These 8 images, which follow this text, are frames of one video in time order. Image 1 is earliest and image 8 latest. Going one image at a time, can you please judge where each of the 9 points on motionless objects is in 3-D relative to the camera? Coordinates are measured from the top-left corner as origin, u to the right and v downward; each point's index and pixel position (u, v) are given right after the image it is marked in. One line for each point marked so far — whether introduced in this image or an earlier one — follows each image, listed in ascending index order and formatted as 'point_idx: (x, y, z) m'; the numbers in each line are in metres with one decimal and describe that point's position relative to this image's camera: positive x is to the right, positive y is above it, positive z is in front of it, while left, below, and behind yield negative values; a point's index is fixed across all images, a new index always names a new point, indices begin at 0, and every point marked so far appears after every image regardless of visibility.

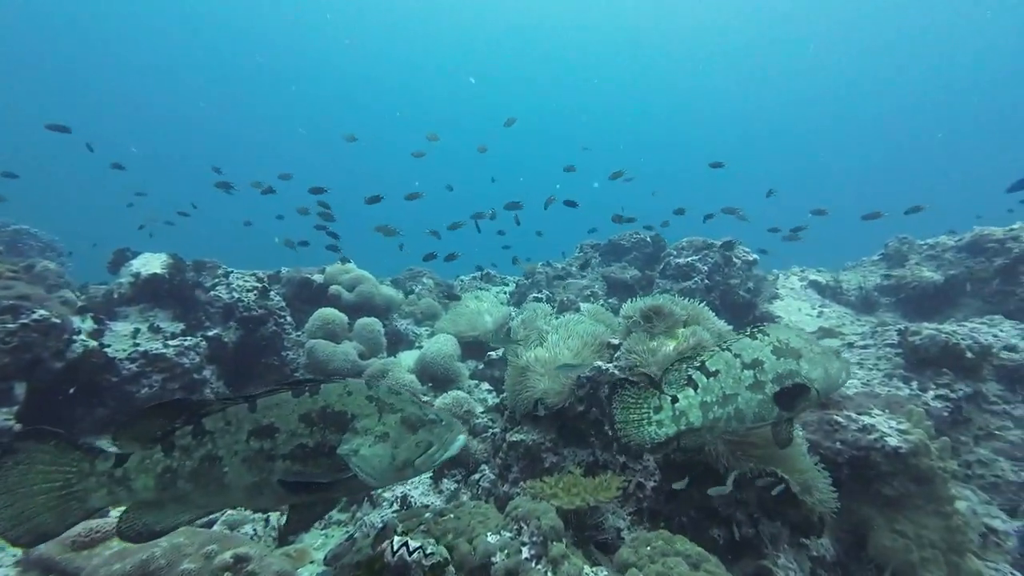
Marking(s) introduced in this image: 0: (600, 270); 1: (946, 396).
0: (+2.3, +0.5, +10.4) m
1: (+6.2, -1.6, +5.5) m
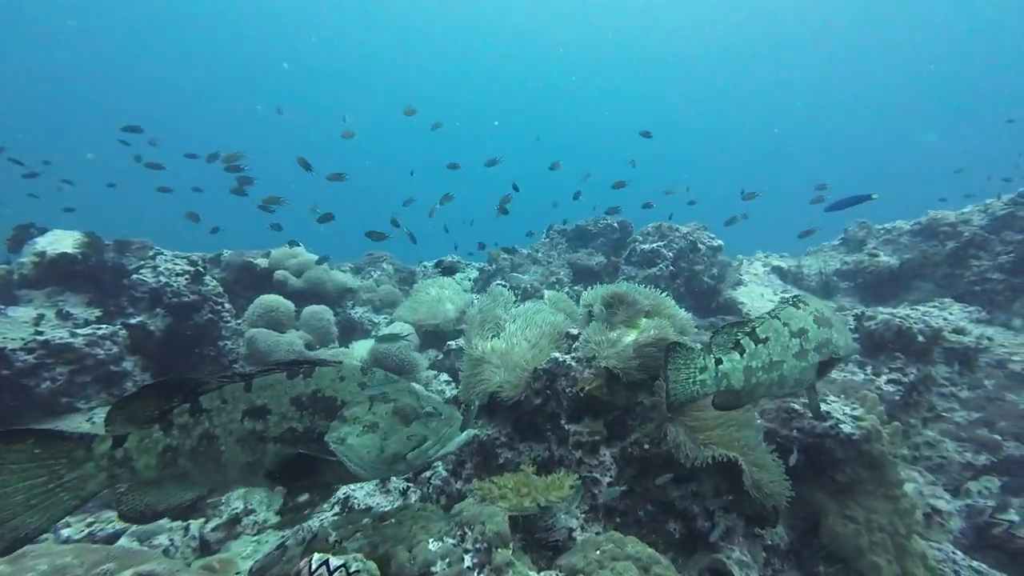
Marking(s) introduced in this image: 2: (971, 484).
0: (+1.4, +0.9, +10.1) m
1: (+5.5, -1.3, +5.5) m
2: (+5.6, -2.4, +4.7) m
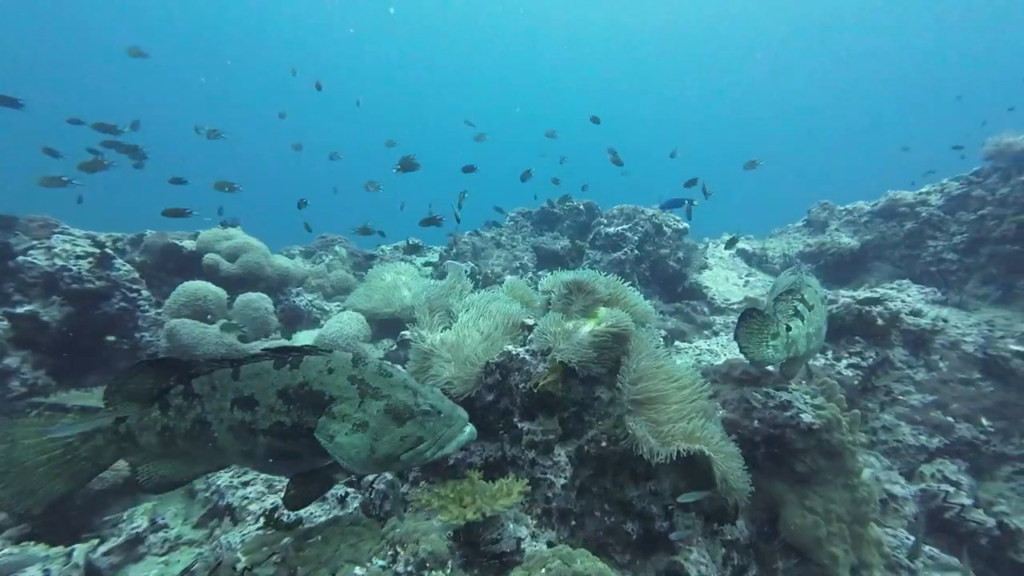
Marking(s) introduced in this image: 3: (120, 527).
0: (+0.5, +1.3, +9.7) m
1: (+4.9, -1.1, +5.5) m
2: (+5.1, -2.2, +4.7) m
3: (-4.0, -2.5, +4.0) m
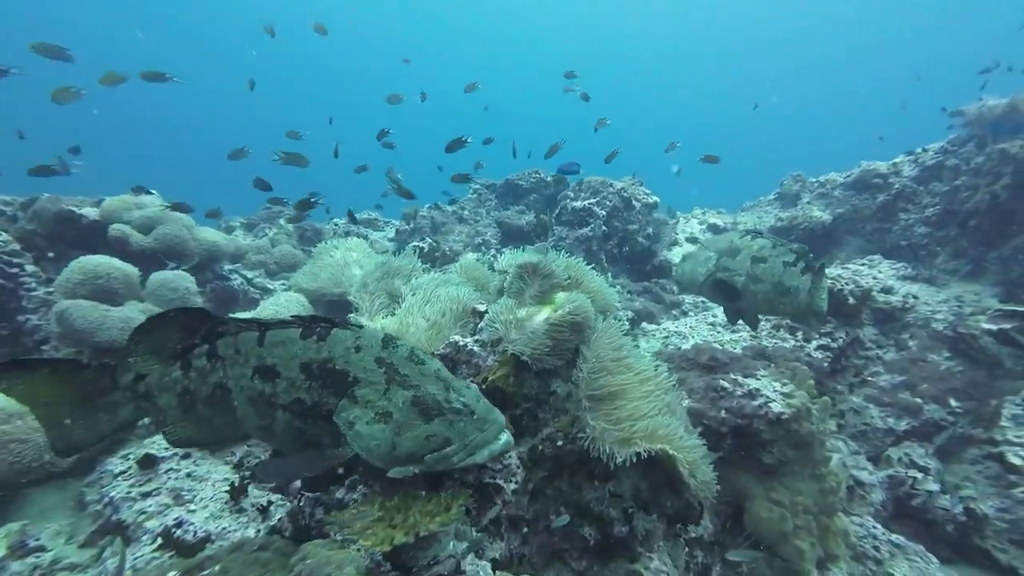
0: (-0.4, +1.7, +9.1) m
1: (+4.3, -0.8, +5.2) m
2: (+4.5, -2.0, +4.6) m
3: (-4.5, -2.4, +3.4) m
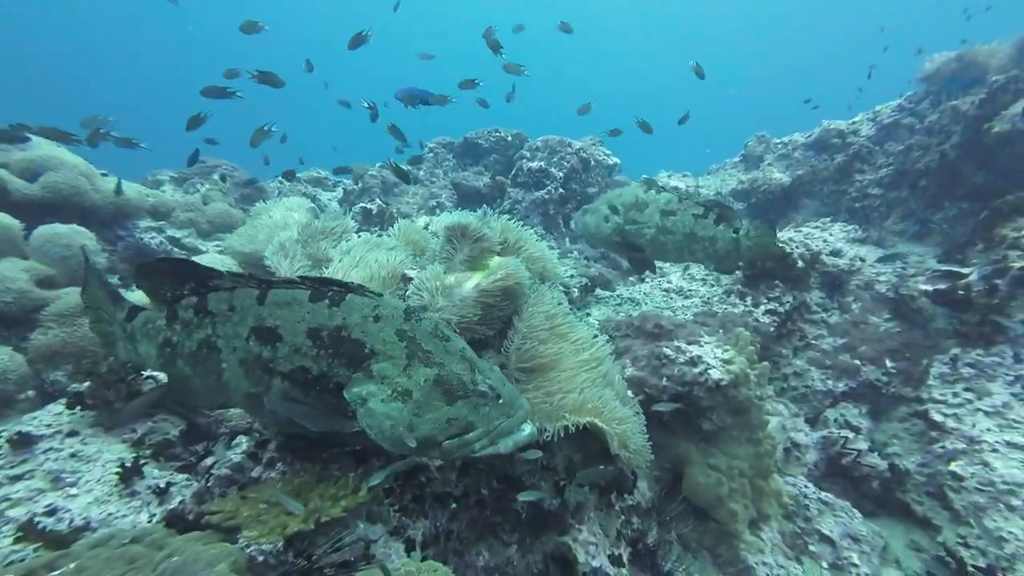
0: (-1.4, +2.4, +8.6) m
1: (+3.5, -0.3, +5.2) m
2: (+3.8, -1.5, +4.7) m
3: (-5.1, -2.3, +3.1) m
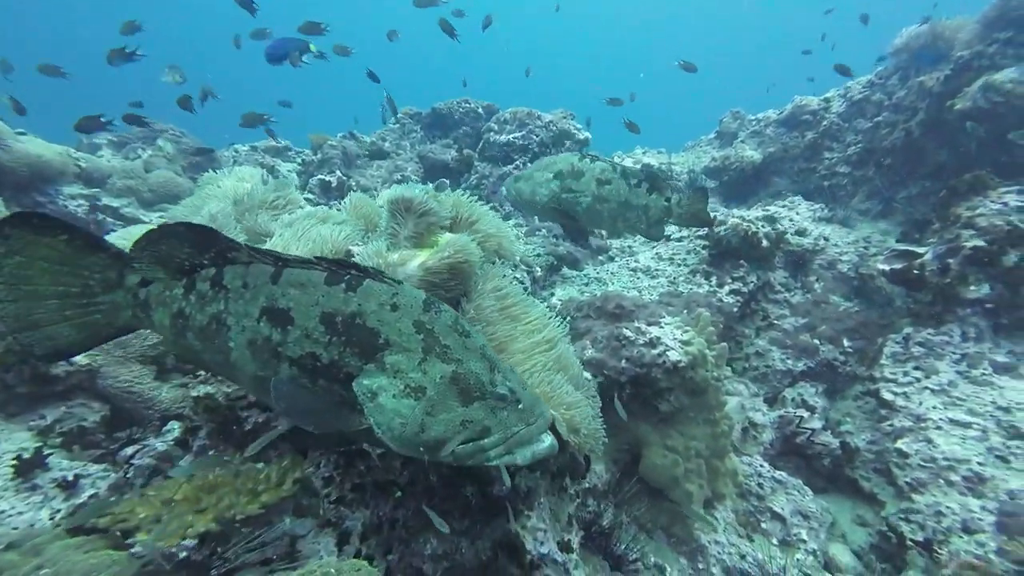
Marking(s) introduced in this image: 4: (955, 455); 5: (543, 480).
0: (-2.0, +2.9, +8.2) m
1: (+3.0, 0.0, +5.2) m
2: (+3.4, -1.3, +4.7) m
3: (-5.5, -2.2, +2.8) m
4: (+4.1, -1.6, +3.6) m
5: (+0.3, -1.7, +3.4) m
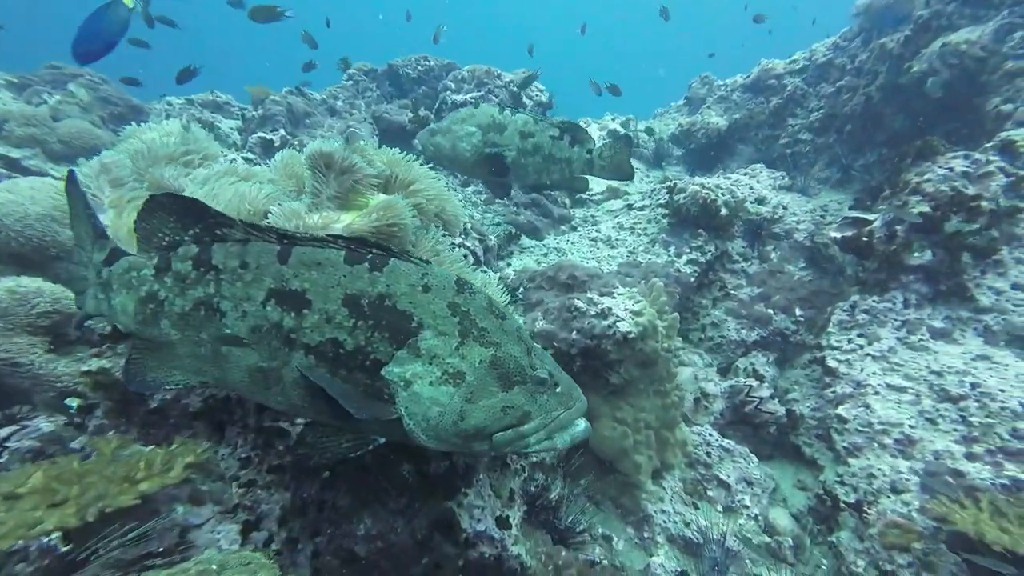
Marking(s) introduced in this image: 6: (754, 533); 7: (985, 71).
0: (-2.8, +3.4, +7.7) m
1: (+2.5, +0.4, +5.1) m
2: (+2.8, -0.9, +4.8) m
3: (-5.9, -2.0, +2.4) m
4: (+3.6, -1.3, +3.7) m
5: (-0.2, -1.4, +3.3) m
6: (+2.3, -2.3, +3.7) m
7: (+7.7, +3.6, +6.3) m
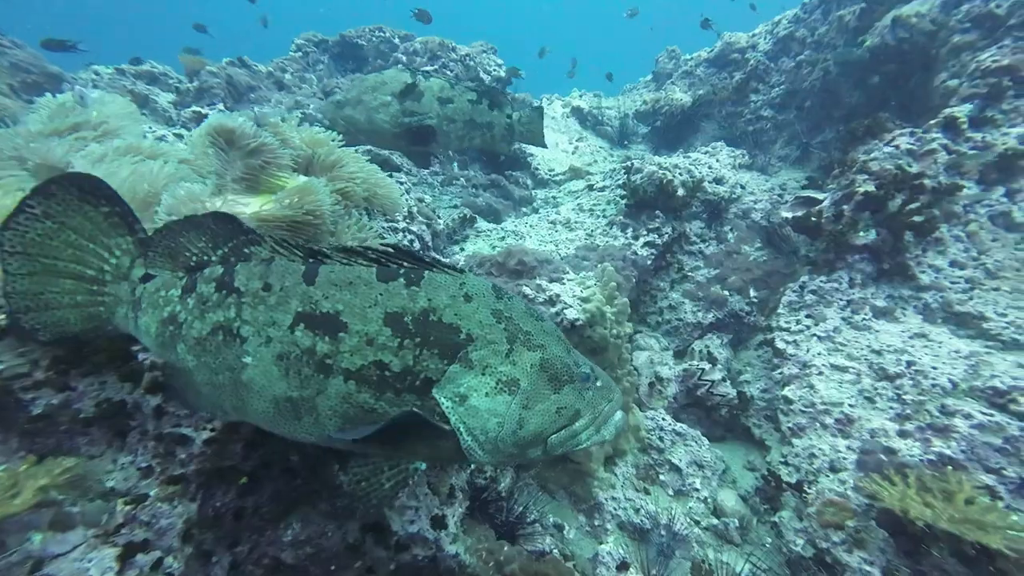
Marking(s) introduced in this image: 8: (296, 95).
0: (-3.5, +3.6, +7.2) m
1: (+1.9, +0.6, +5.0) m
2: (+2.3, -0.7, +4.7) m
3: (-6.3, -2.1, +2.1) m
4: (+3.1, -1.1, +3.7) m
5: (-0.6, -1.3, +3.2) m
6: (+1.8, -2.2, +3.7) m
7: (+7.0, +4.0, +6.3) m
8: (-3.9, +3.4, +7.0) m
